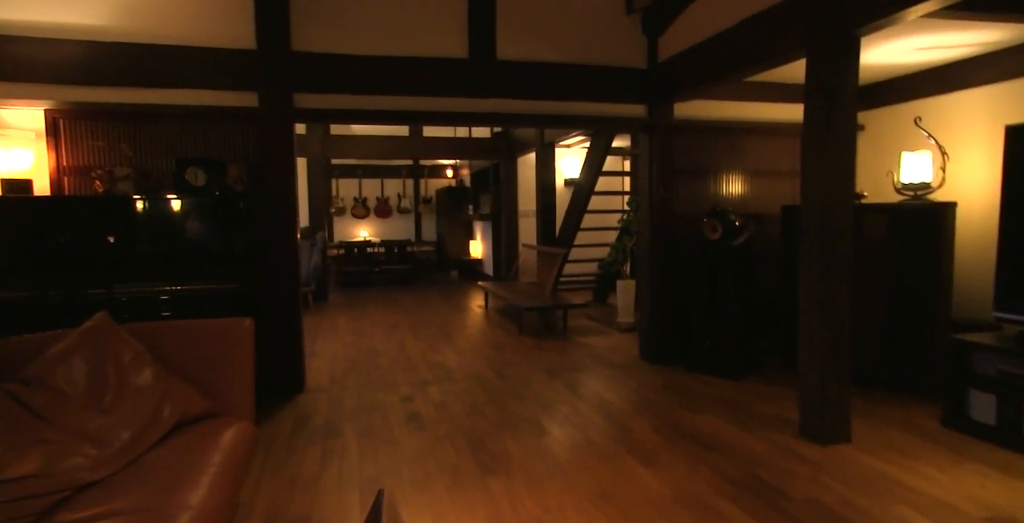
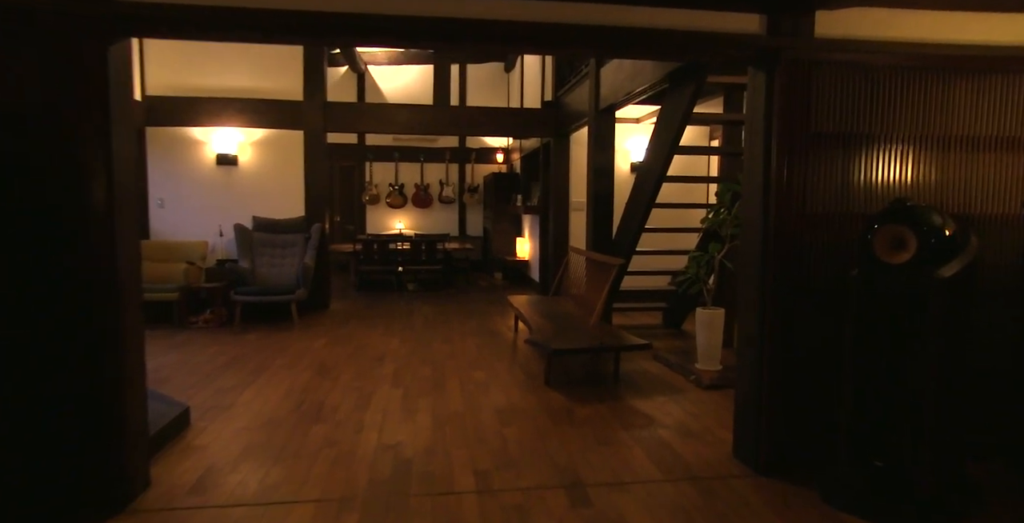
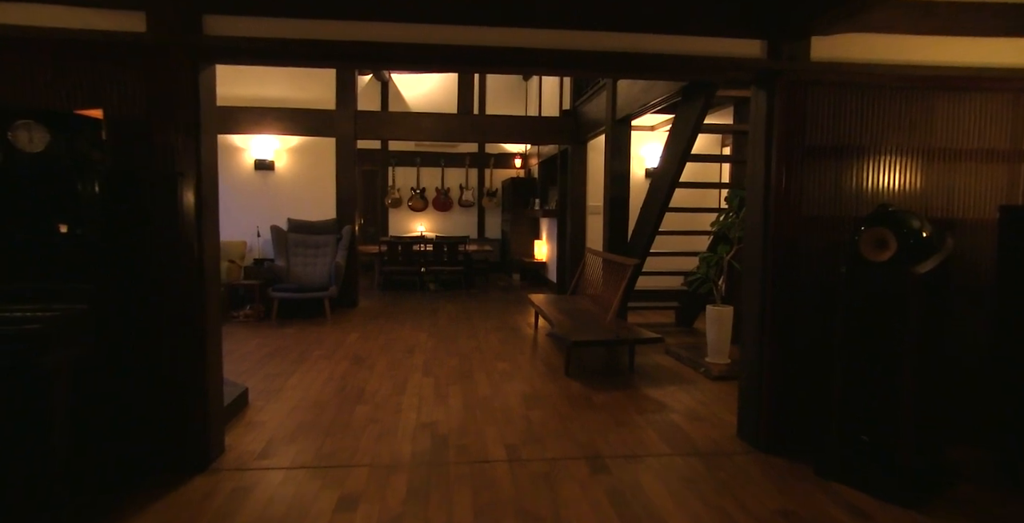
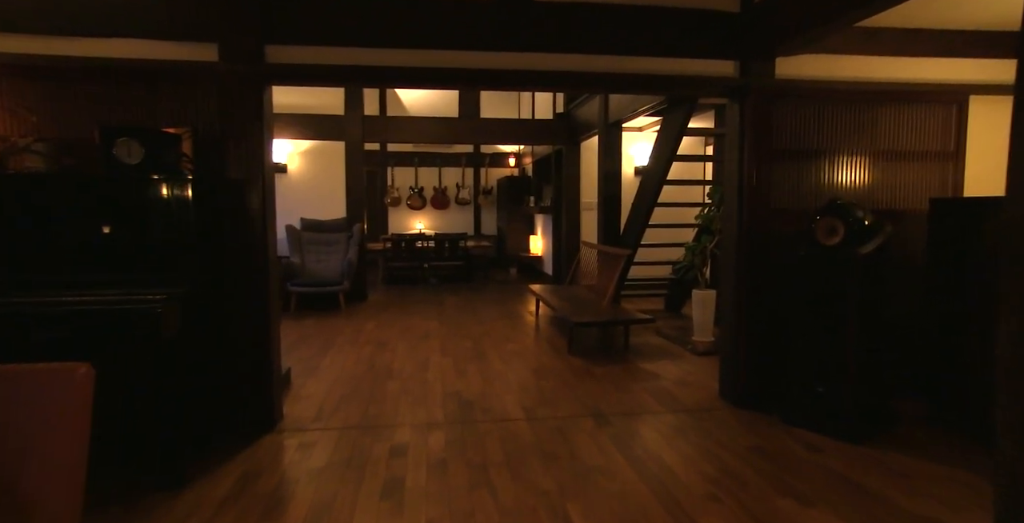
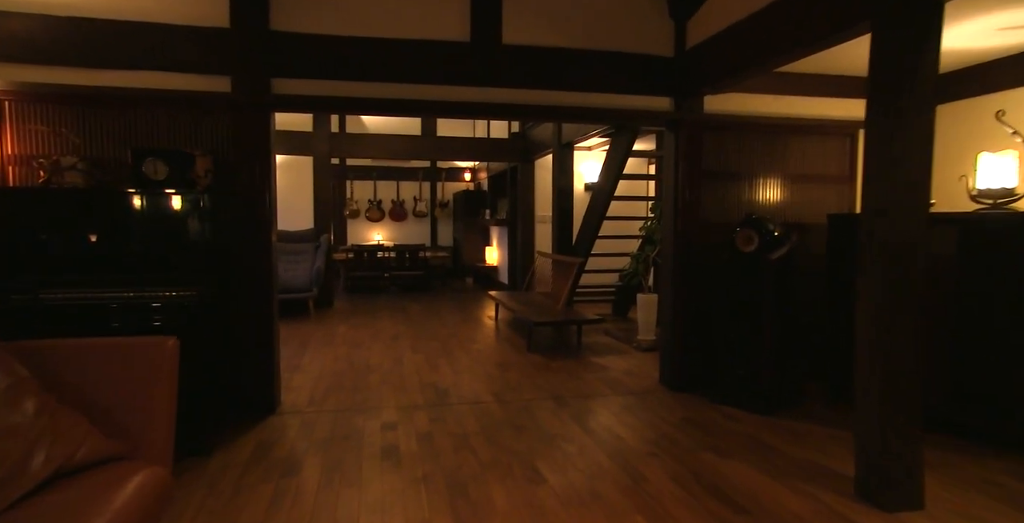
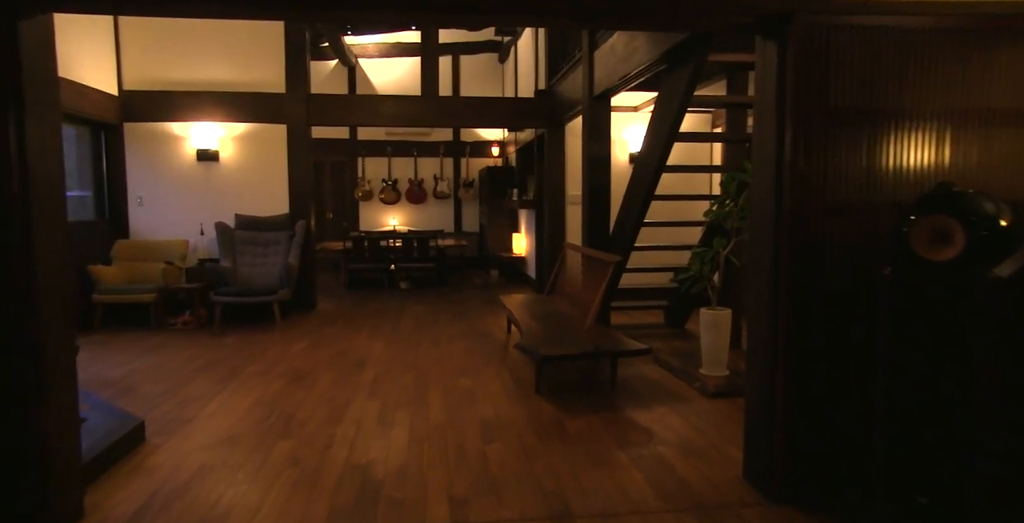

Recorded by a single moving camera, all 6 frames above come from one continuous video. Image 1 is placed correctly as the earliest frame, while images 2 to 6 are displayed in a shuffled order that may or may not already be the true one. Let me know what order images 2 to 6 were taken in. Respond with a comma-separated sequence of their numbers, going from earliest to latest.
5, 4, 3, 2, 6
